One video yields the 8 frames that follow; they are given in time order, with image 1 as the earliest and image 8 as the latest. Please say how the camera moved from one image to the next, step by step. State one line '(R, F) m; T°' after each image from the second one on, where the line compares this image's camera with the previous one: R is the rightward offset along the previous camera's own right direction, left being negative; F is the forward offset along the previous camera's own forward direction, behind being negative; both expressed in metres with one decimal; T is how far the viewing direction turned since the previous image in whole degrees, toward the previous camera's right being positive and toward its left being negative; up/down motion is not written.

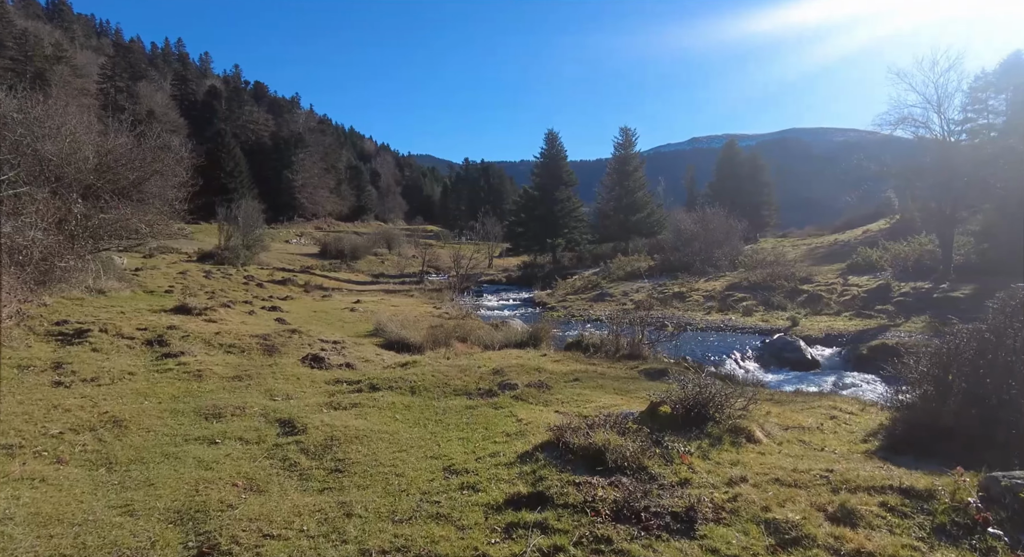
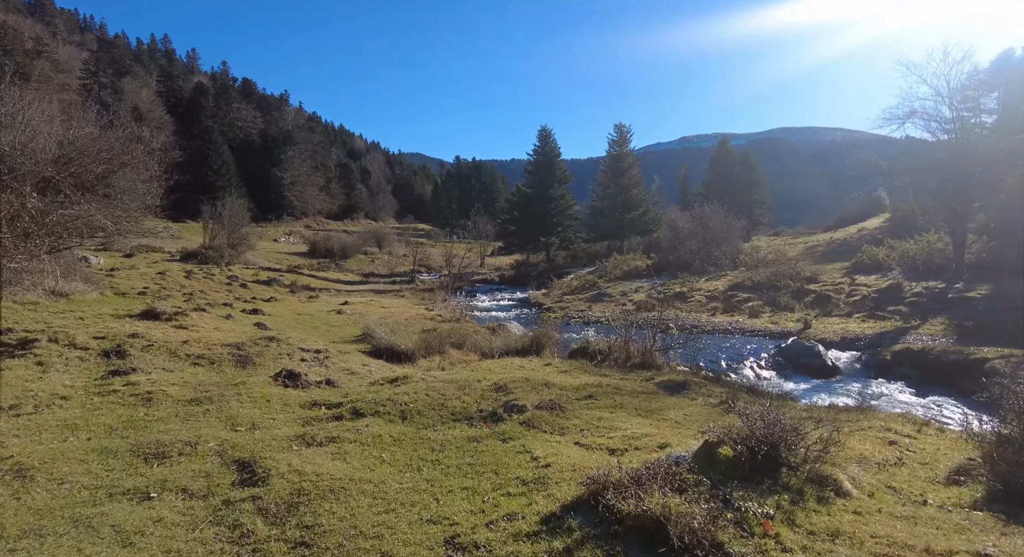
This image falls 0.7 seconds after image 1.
(-0.2, +1.0) m; +1°
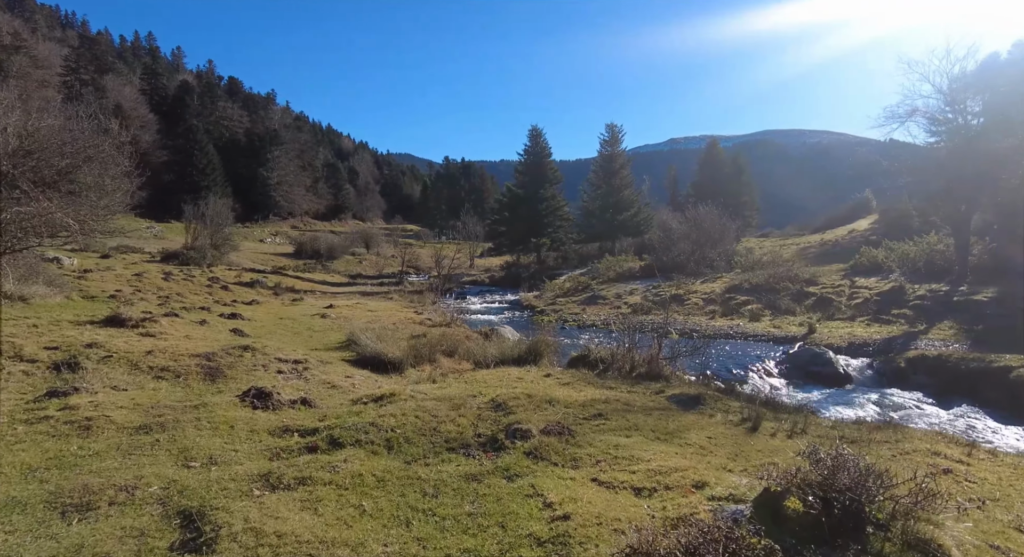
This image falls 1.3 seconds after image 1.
(-0.1, +0.8) m; +1°
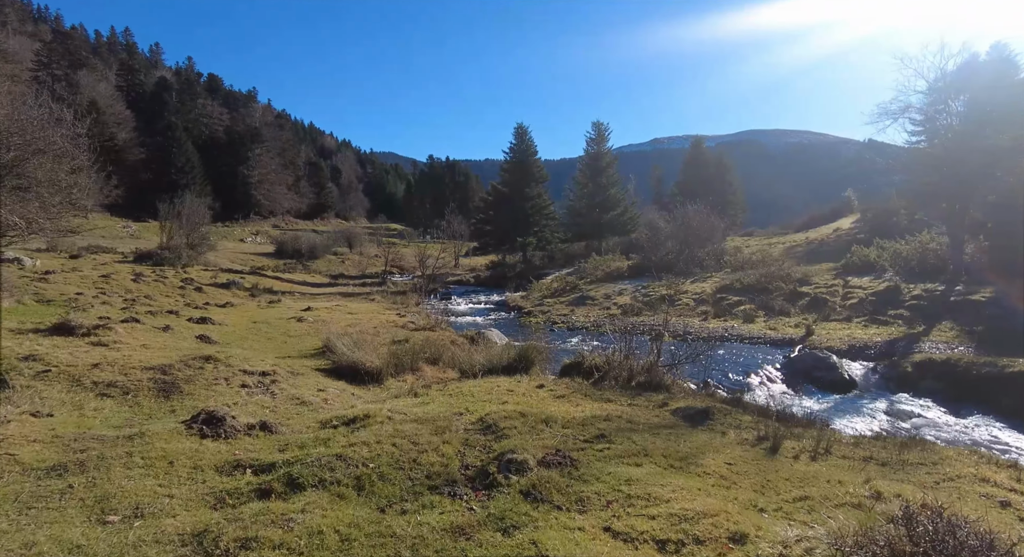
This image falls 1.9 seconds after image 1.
(-0.1, +0.8) m; +1°
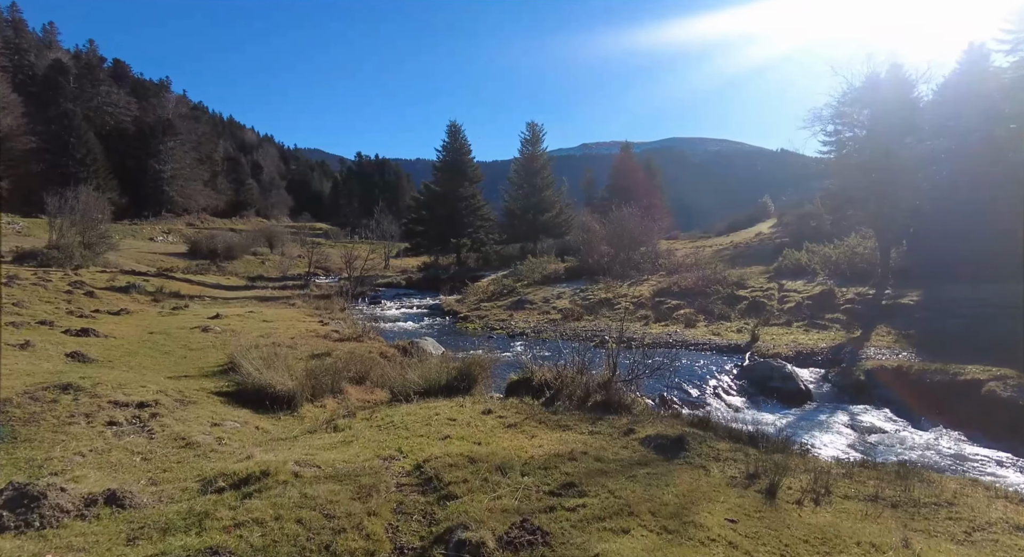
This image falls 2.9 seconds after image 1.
(-0.1, +1.2) m; +7°
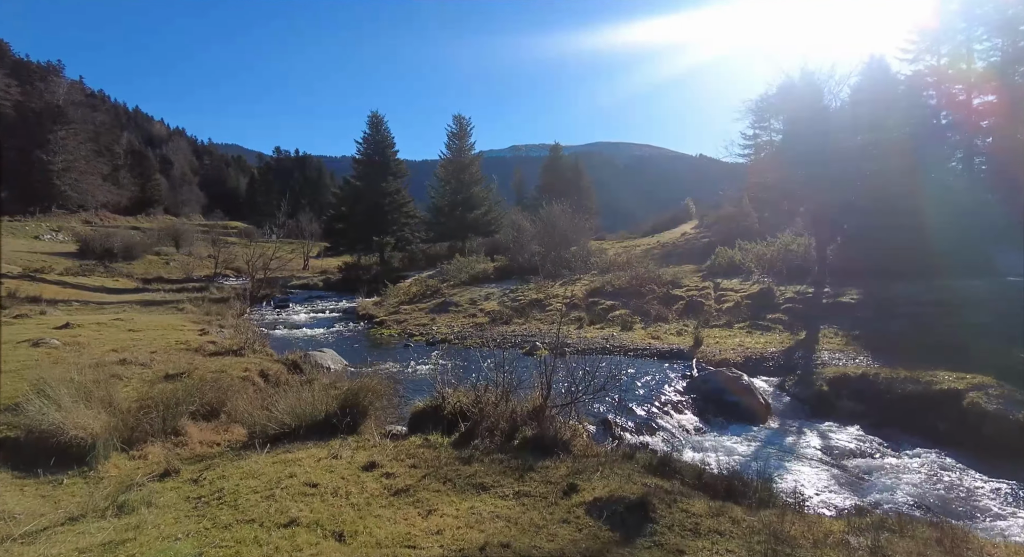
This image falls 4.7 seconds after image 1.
(+0.3, +2.0) m; +7°
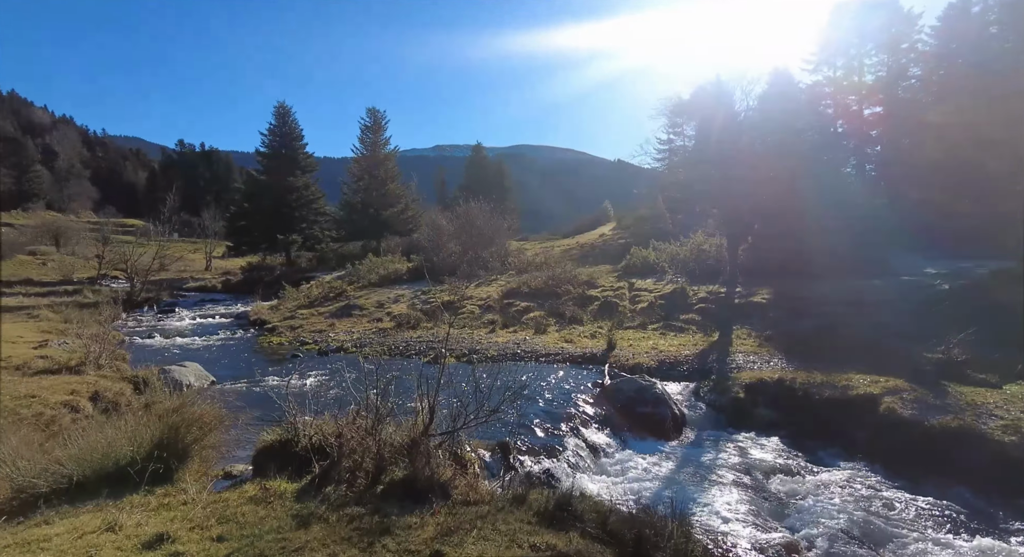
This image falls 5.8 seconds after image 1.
(+0.5, +1.2) m; +7°
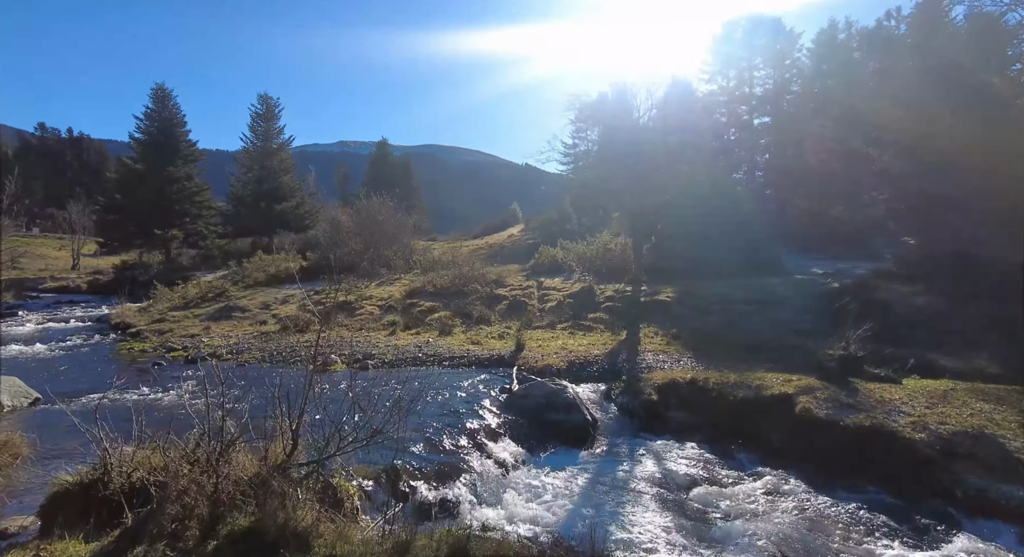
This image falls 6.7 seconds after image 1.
(+0.2, +1.0) m; +9°
